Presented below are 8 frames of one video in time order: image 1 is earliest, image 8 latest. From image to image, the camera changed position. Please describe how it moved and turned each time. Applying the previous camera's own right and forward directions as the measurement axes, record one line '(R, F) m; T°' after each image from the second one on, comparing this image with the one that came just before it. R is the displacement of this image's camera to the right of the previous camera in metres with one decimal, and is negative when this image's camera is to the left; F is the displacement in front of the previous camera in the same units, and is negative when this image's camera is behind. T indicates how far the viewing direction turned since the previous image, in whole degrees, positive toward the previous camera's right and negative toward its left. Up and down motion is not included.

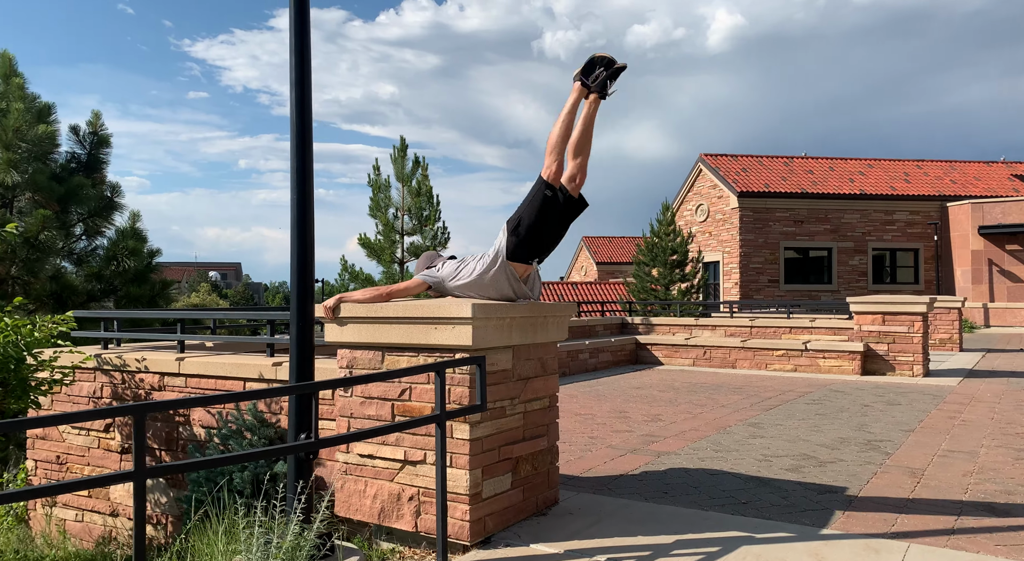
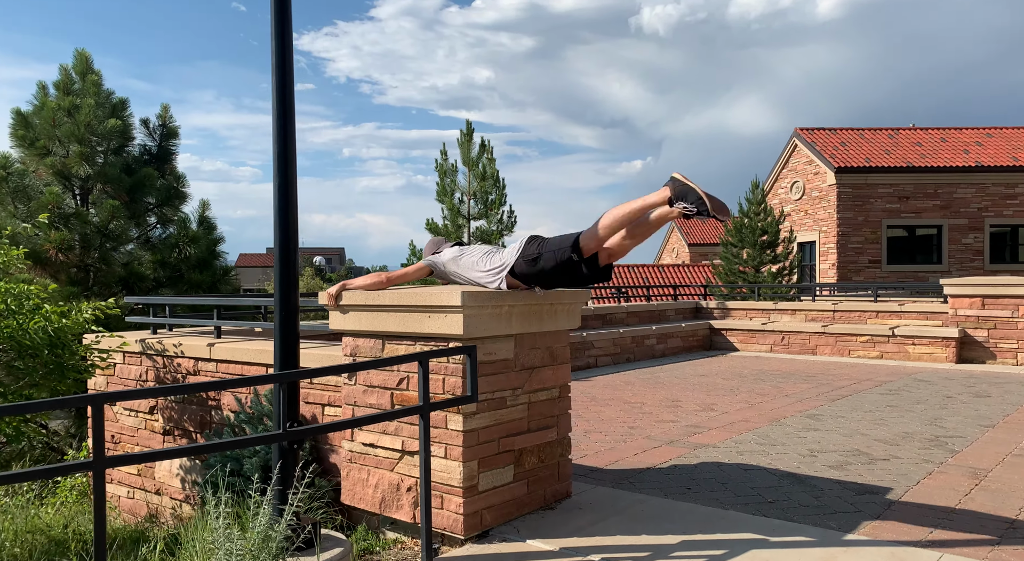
(+0.6, +0.2) m; -8°
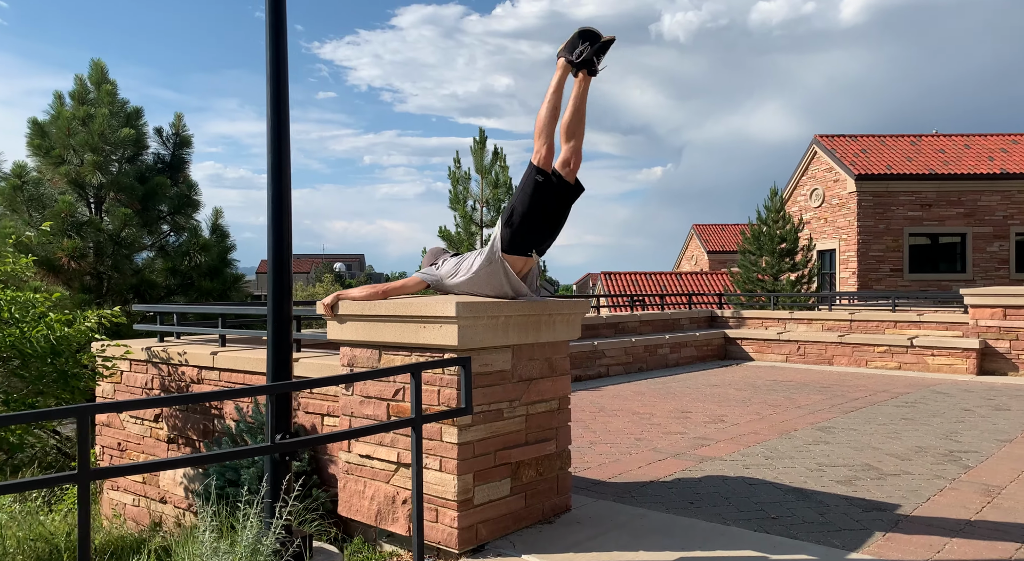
(+0.1, +0.1) m; -2°
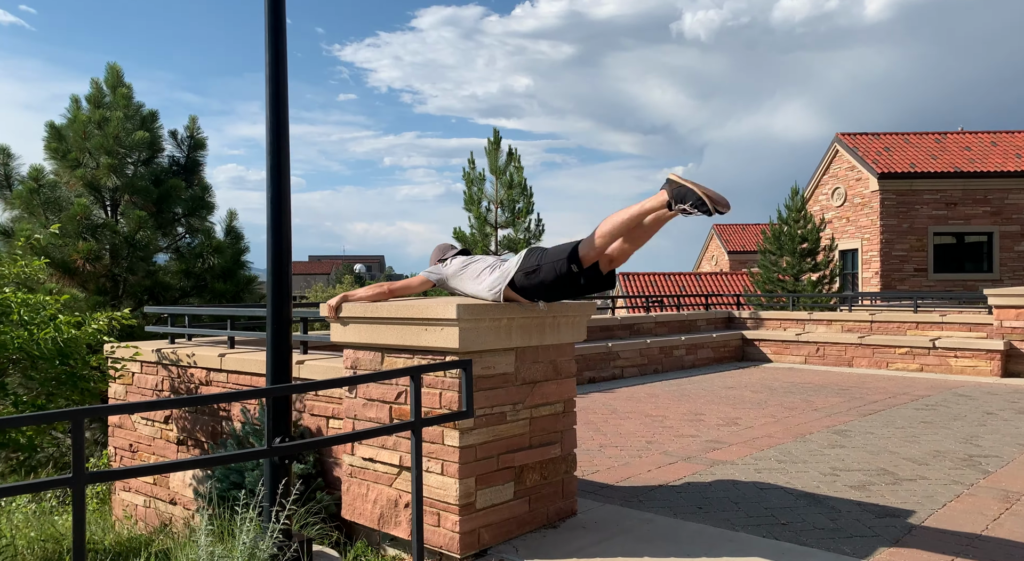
(+0.1, +0.1) m; -2°
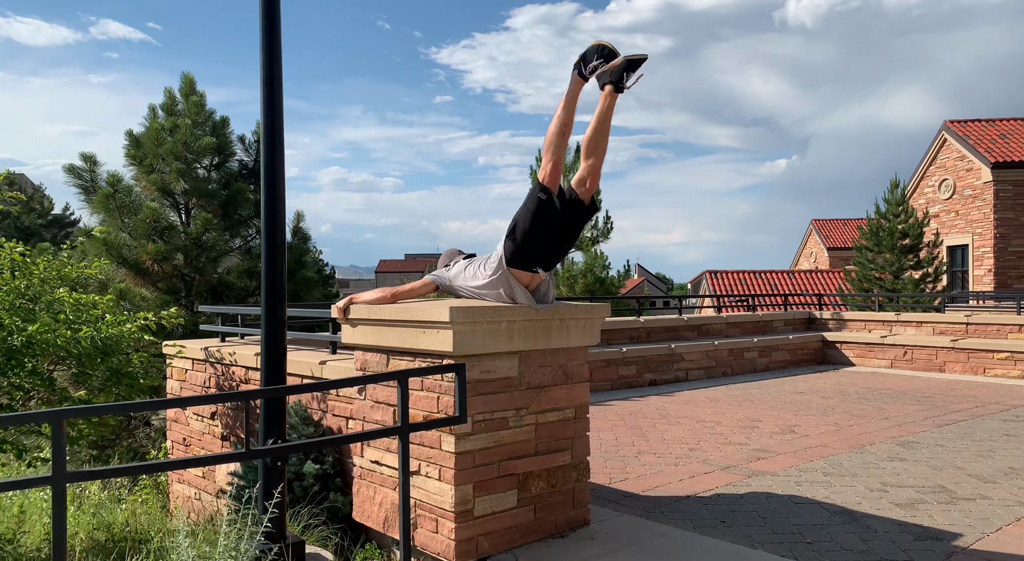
(+0.6, +0.2) m; -7°
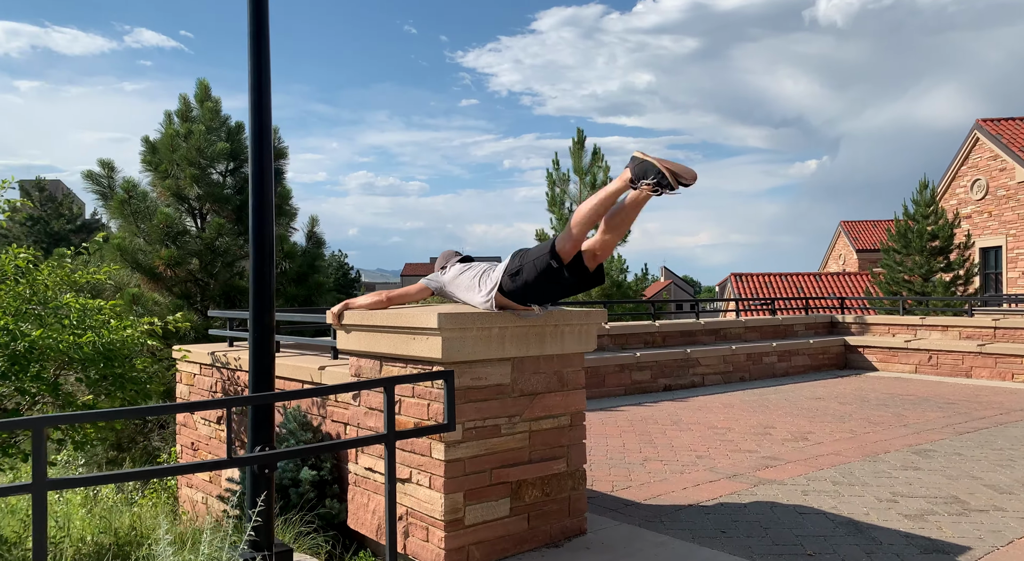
(+0.2, +0.1) m; -2°
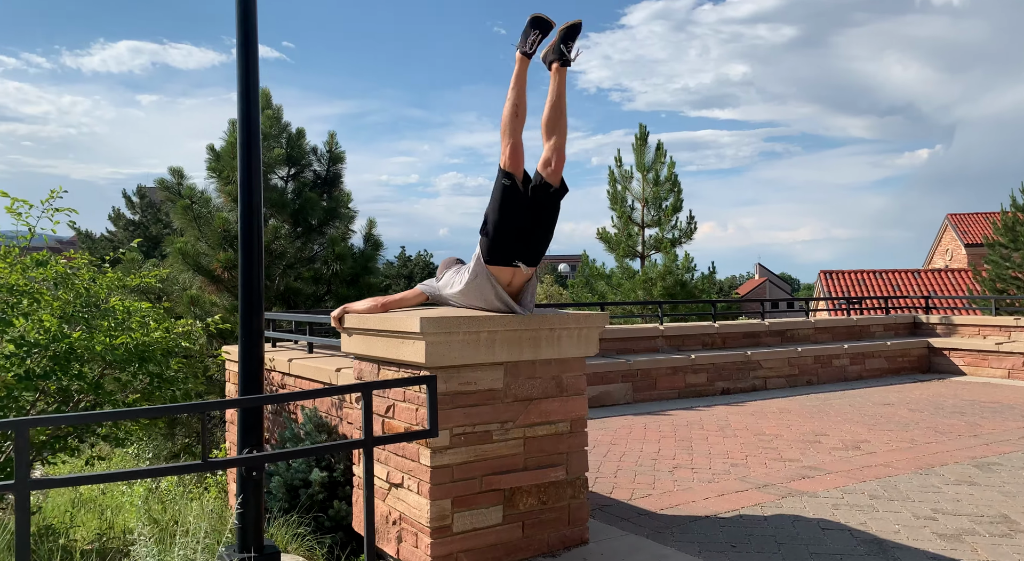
(+0.6, +0.1) m; -7°
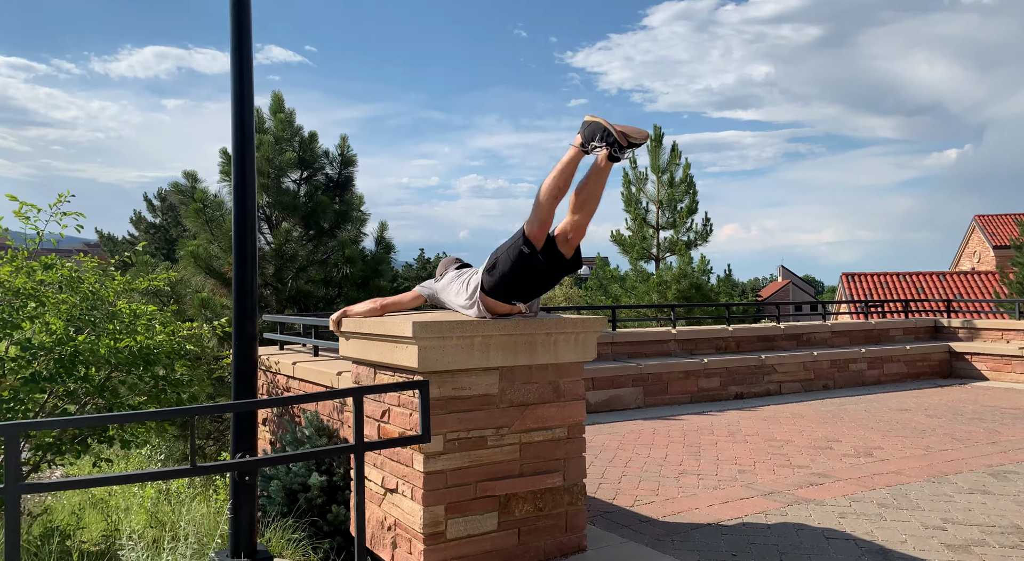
(+0.2, +0.1) m; -2°
